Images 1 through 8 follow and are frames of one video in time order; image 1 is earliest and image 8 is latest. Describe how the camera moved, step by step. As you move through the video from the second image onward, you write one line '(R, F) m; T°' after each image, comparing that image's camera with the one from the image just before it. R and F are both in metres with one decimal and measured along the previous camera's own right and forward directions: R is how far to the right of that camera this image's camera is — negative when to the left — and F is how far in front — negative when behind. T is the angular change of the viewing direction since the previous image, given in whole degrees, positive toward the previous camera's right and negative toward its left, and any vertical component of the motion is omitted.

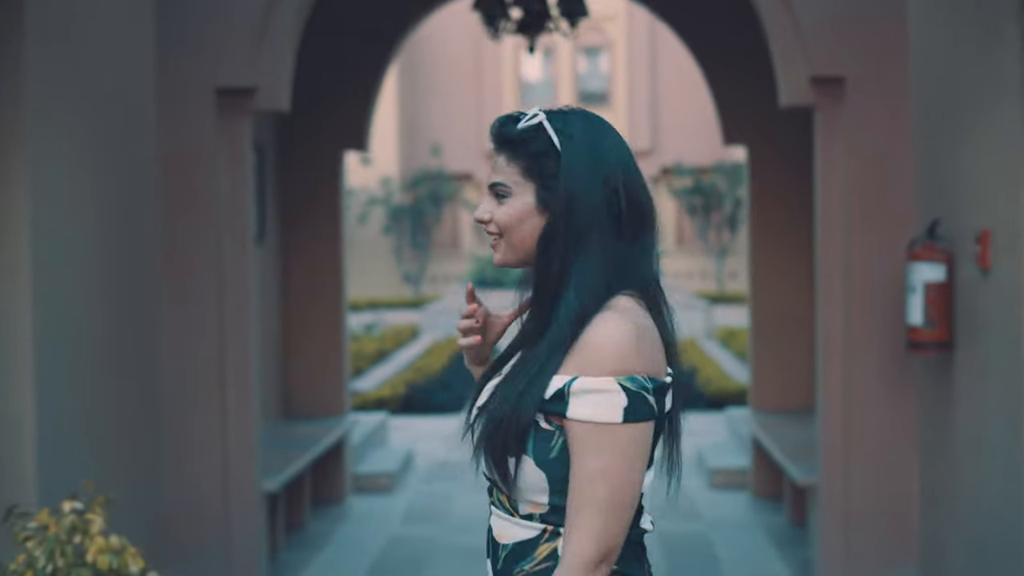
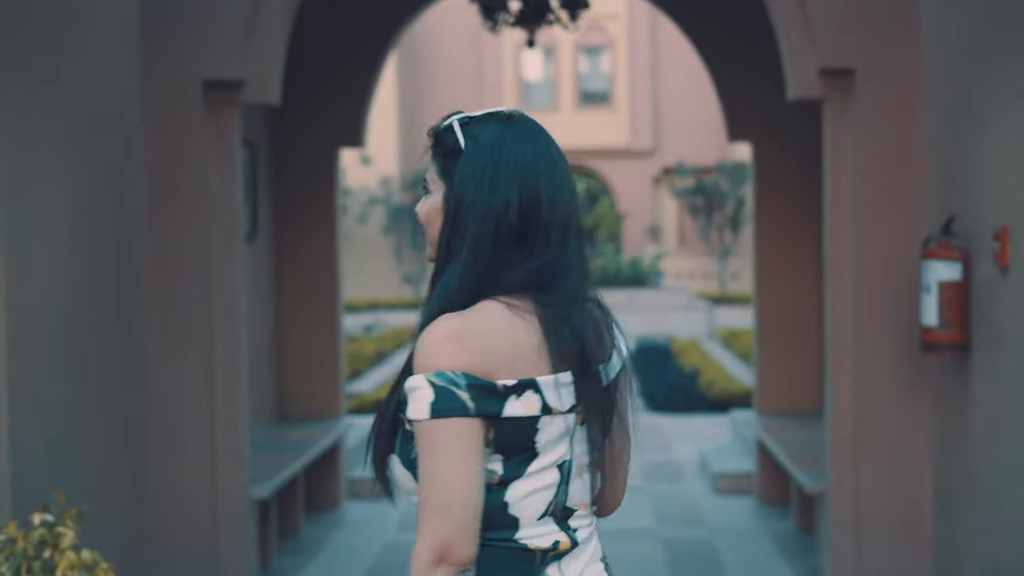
(0.0, +0.1) m; 0°
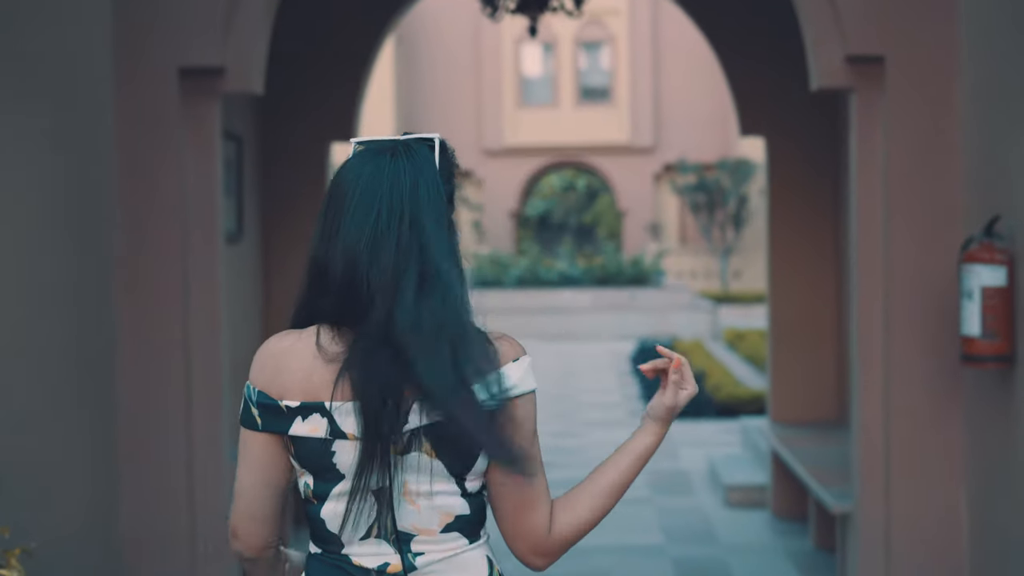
(0.0, +0.3) m; 0°
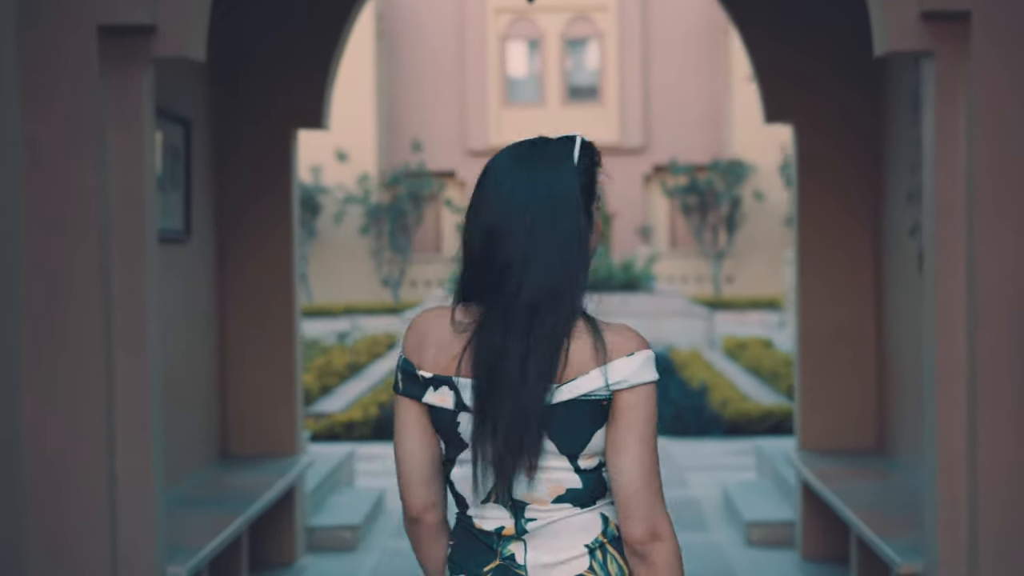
(0.0, +0.7) m; +1°
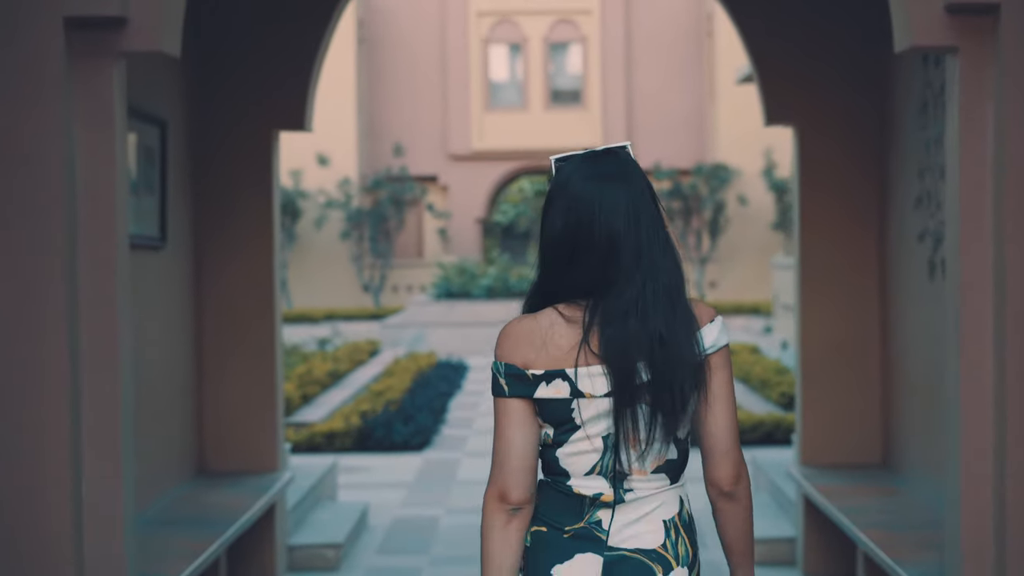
(0.0, +0.2) m; +1°
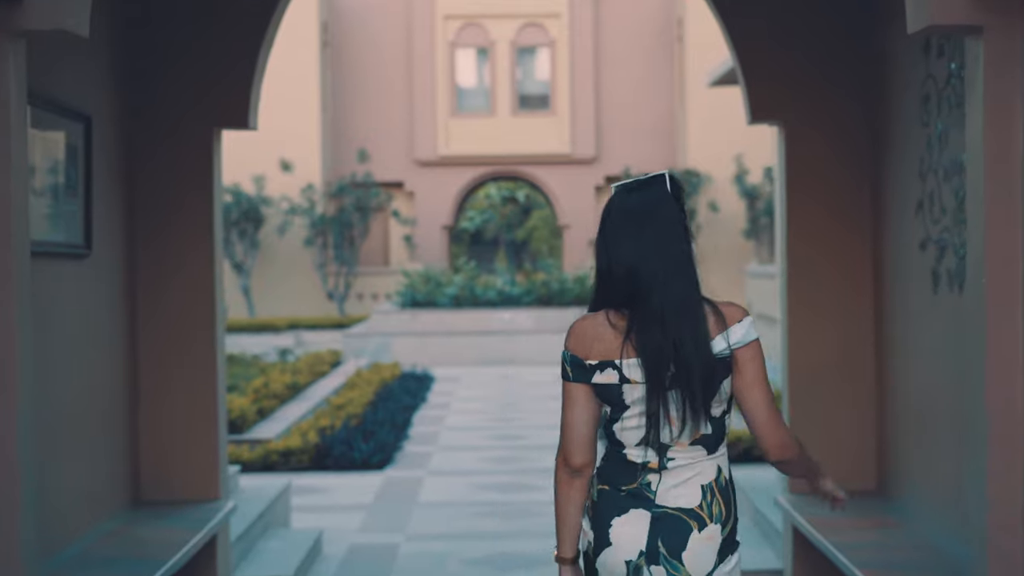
(0.0, +0.4) m; +2°
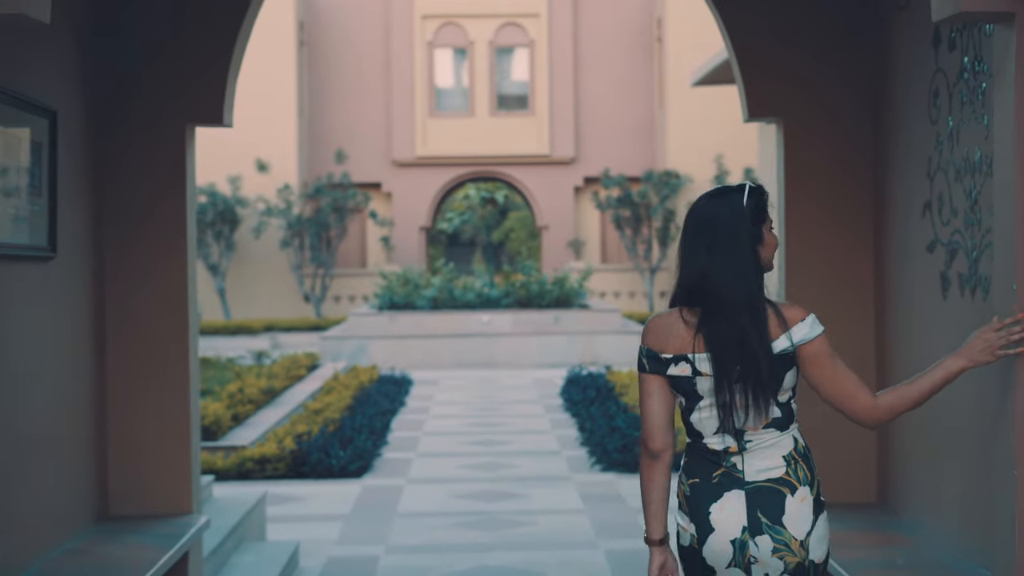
(0.0, +0.2) m; +1°
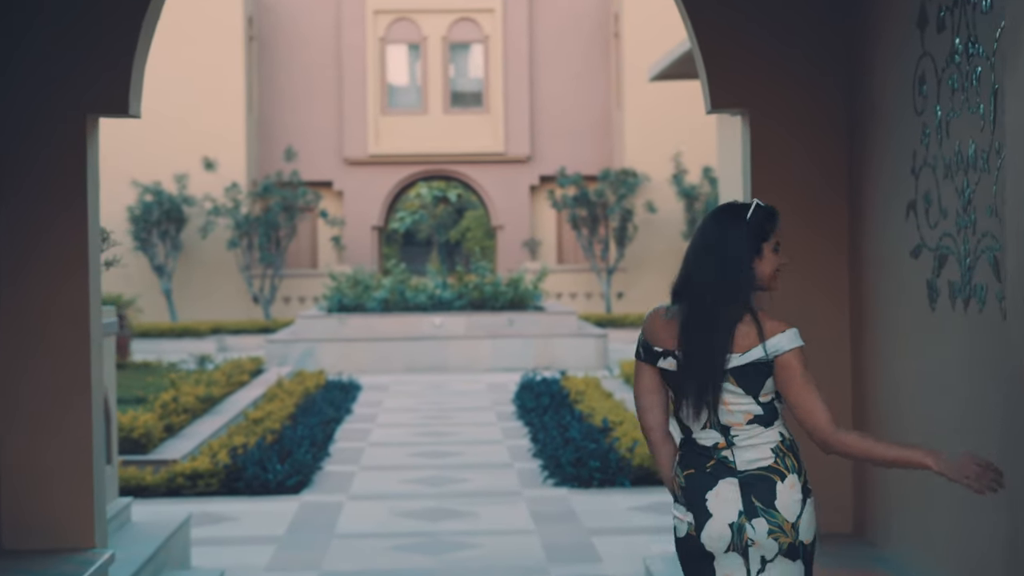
(+0.1, +0.4) m; +2°
